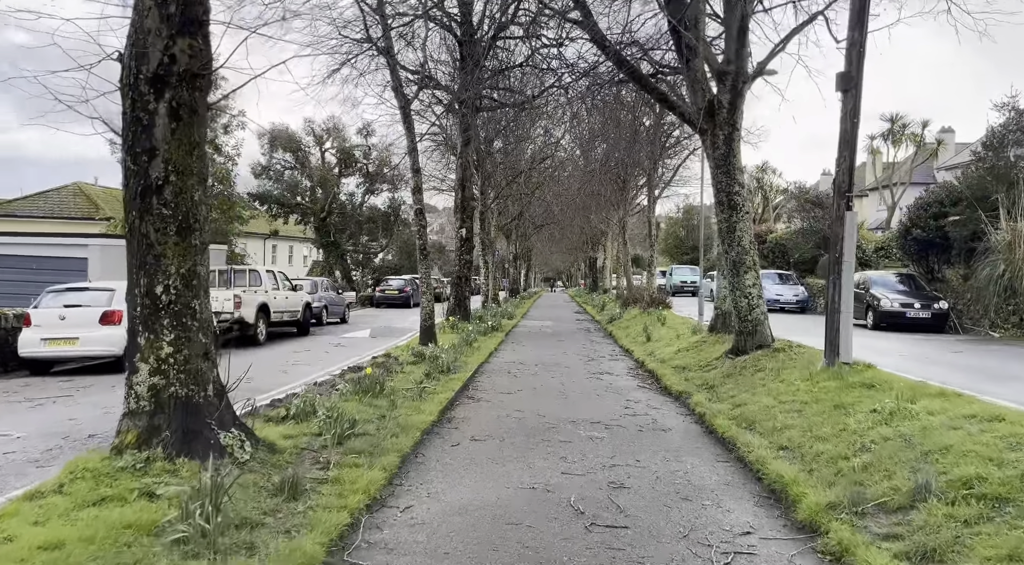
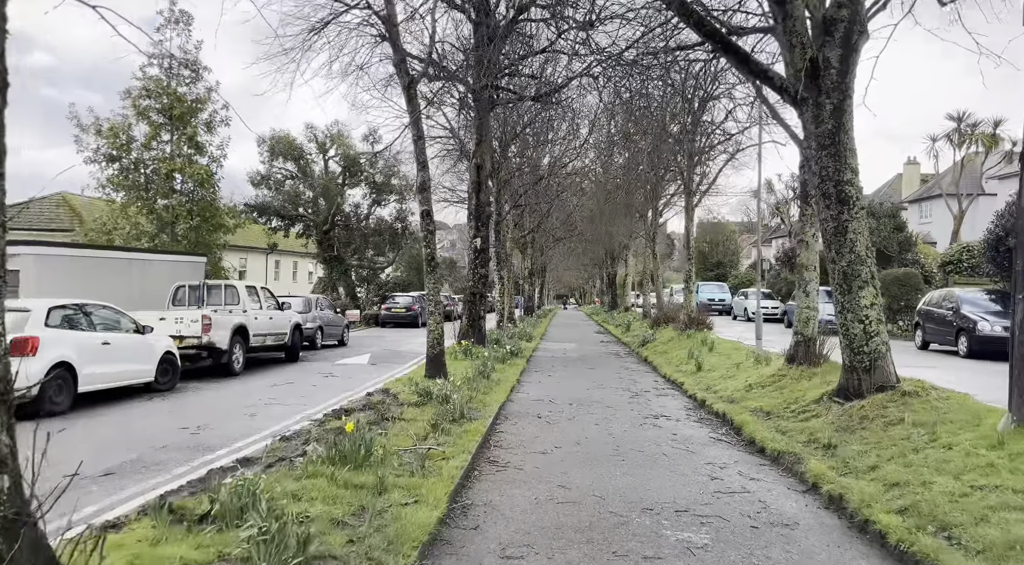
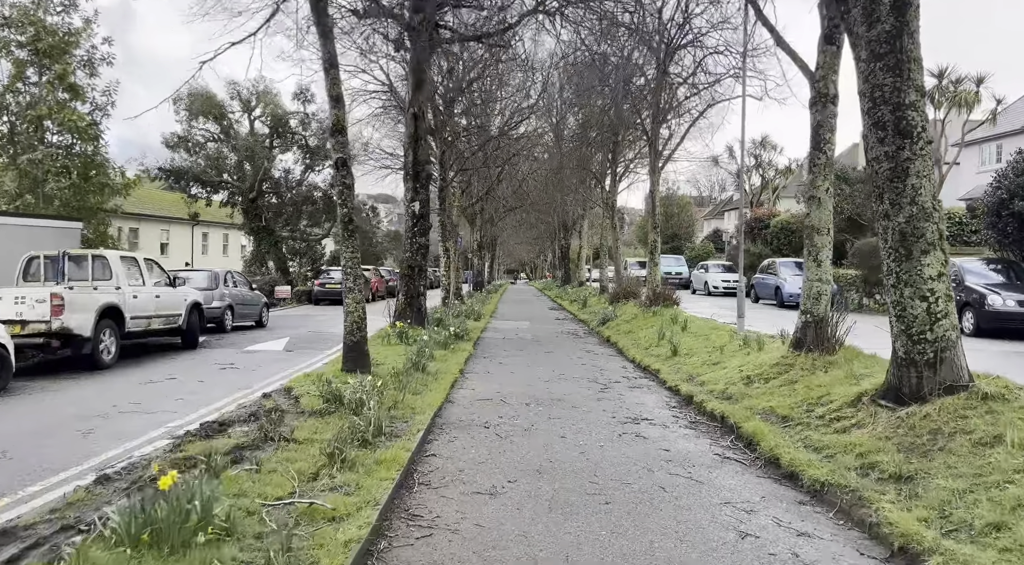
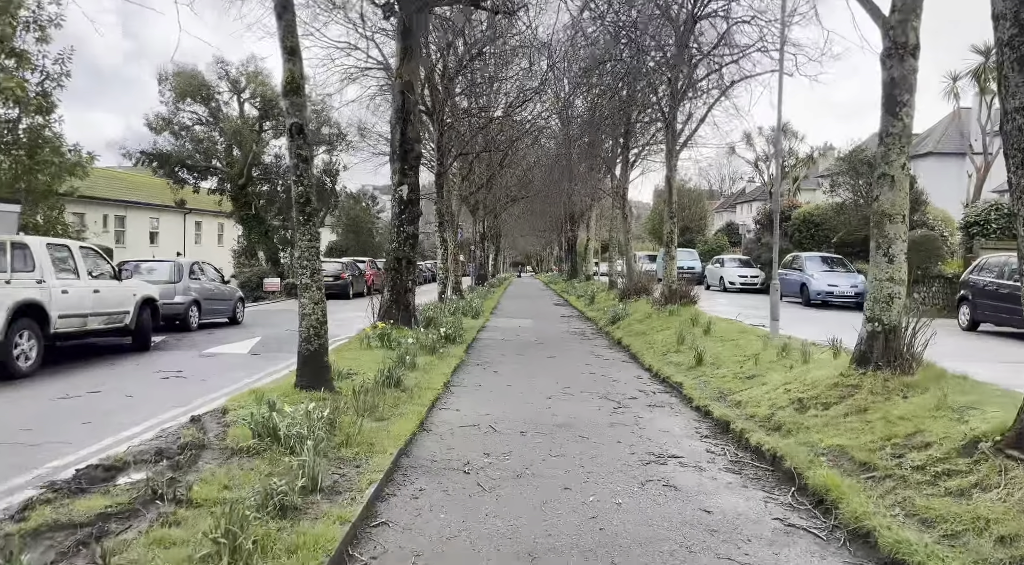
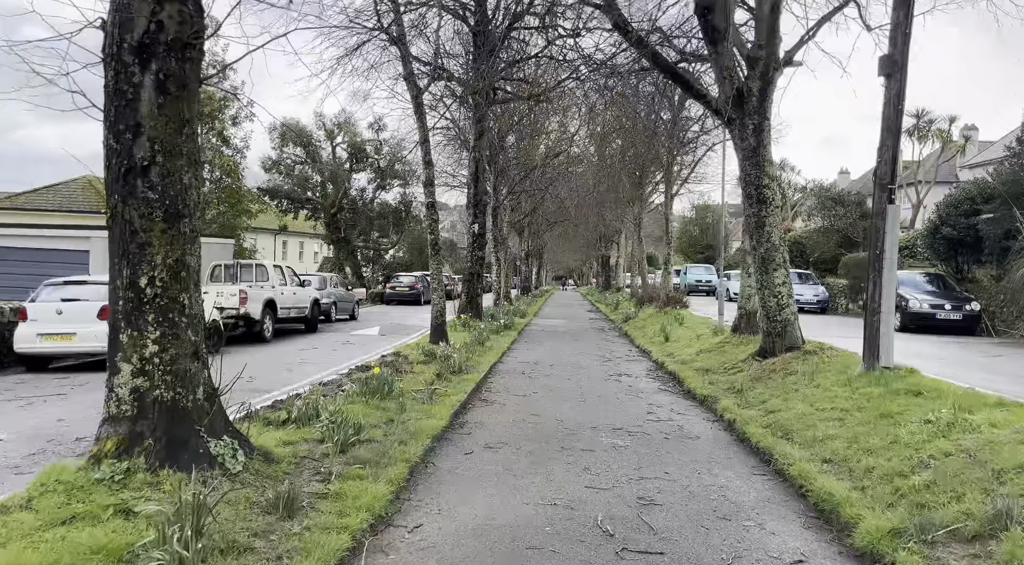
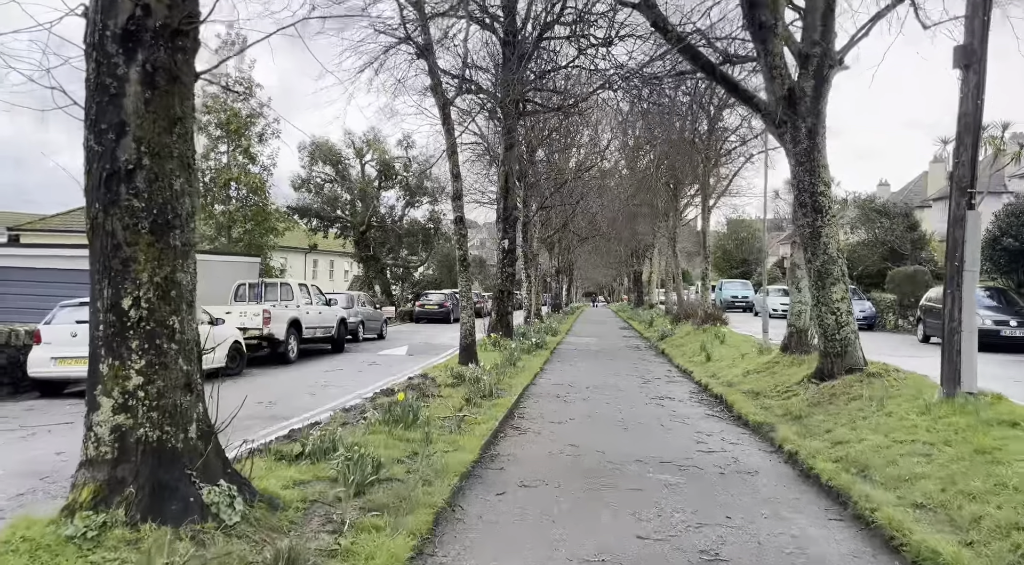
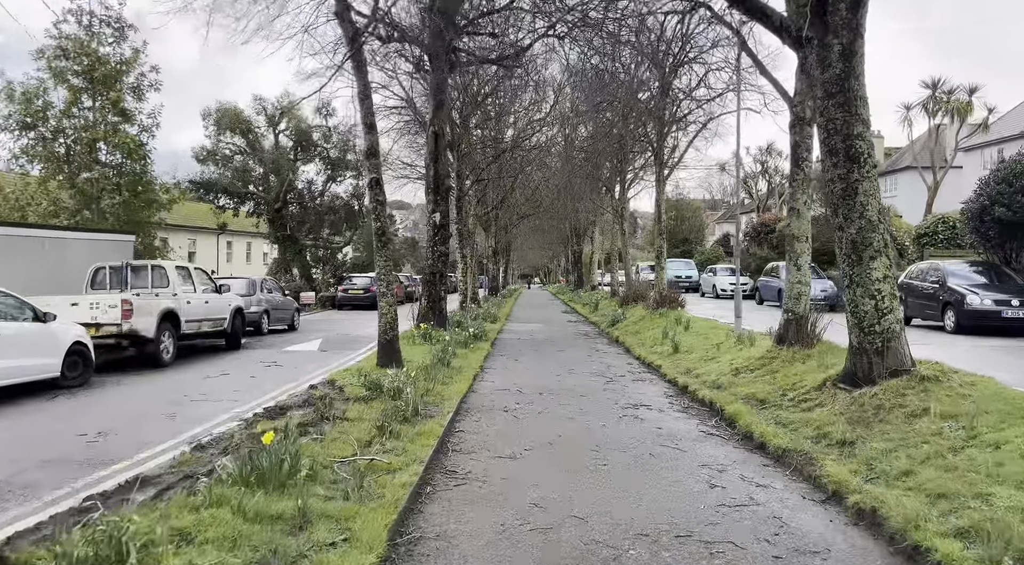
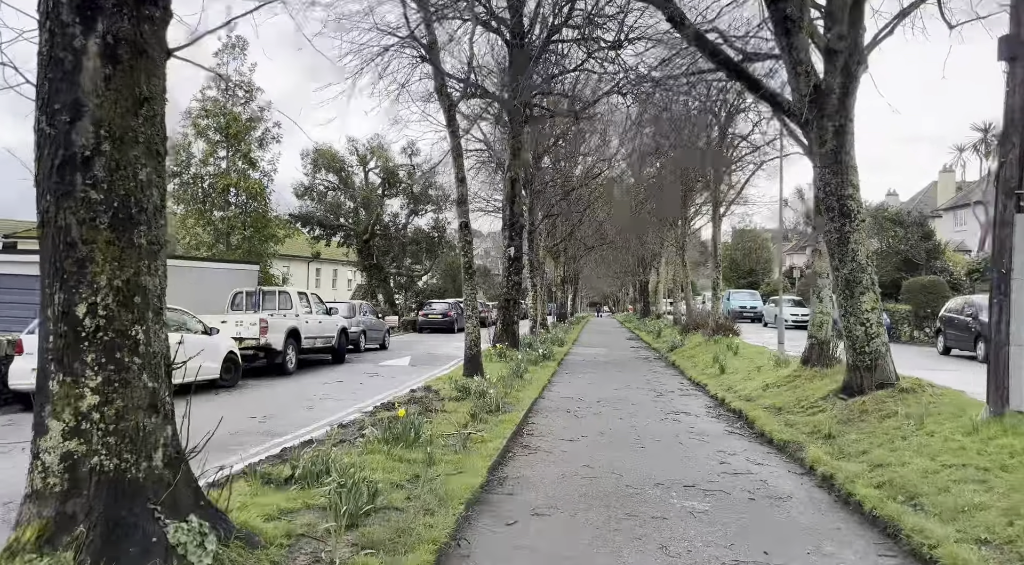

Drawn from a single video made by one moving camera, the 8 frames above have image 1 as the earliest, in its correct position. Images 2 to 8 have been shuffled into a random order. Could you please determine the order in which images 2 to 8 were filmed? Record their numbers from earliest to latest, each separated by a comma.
5, 6, 8, 2, 7, 3, 4
